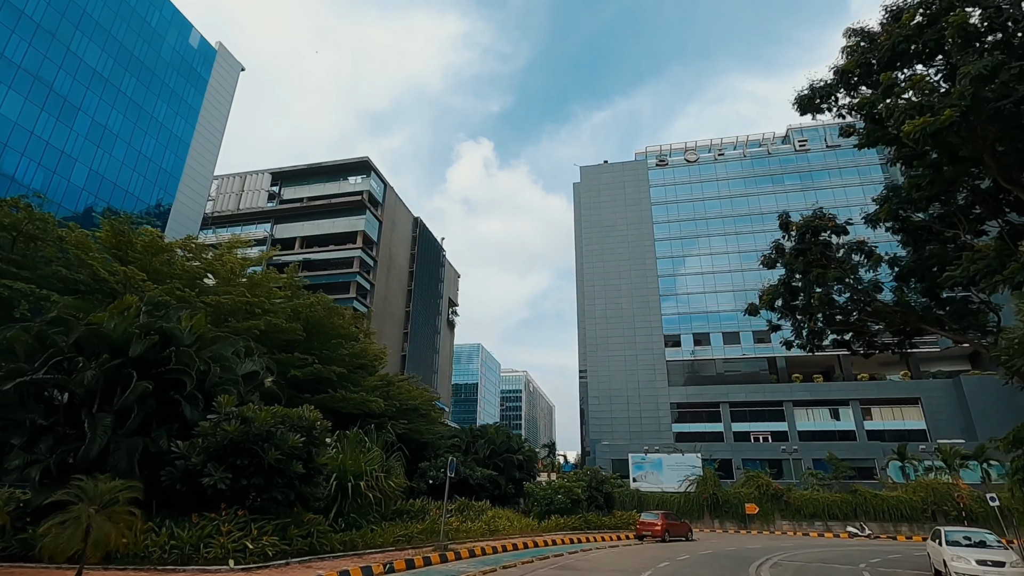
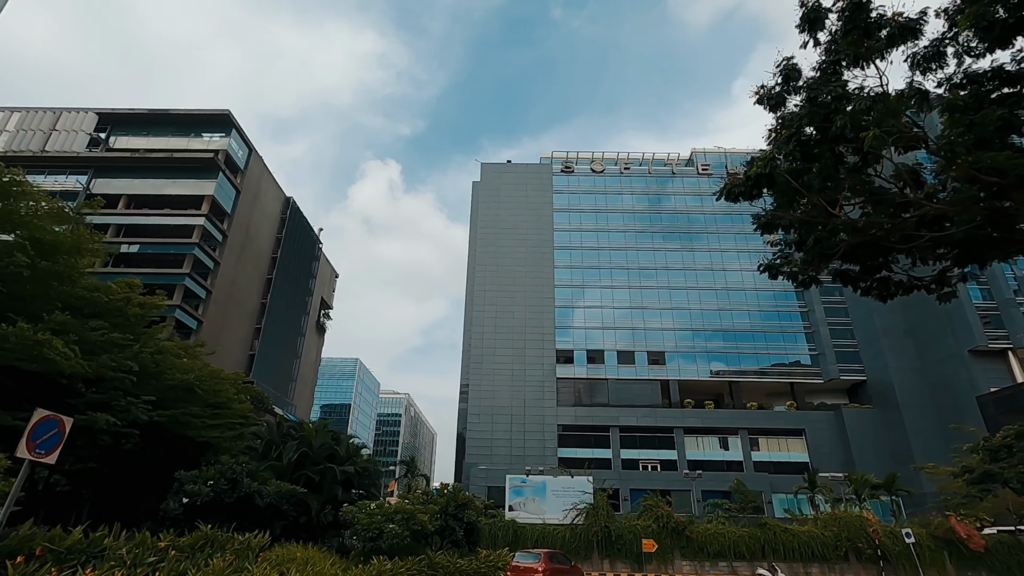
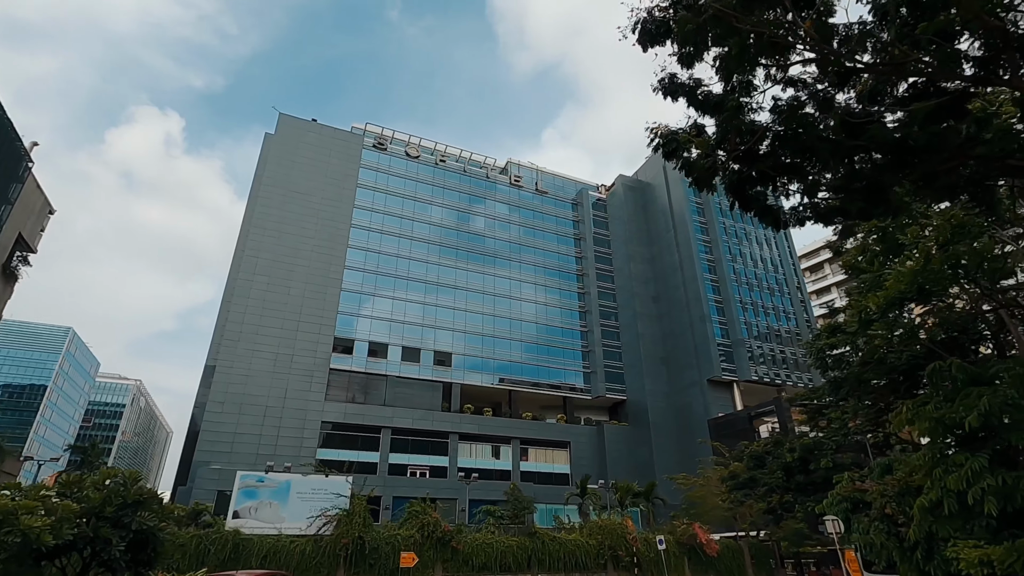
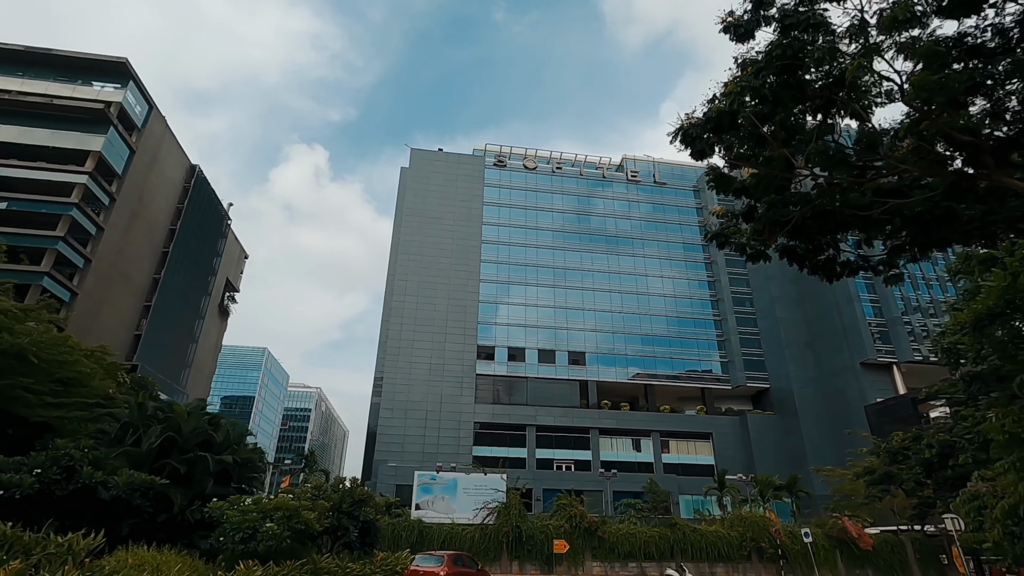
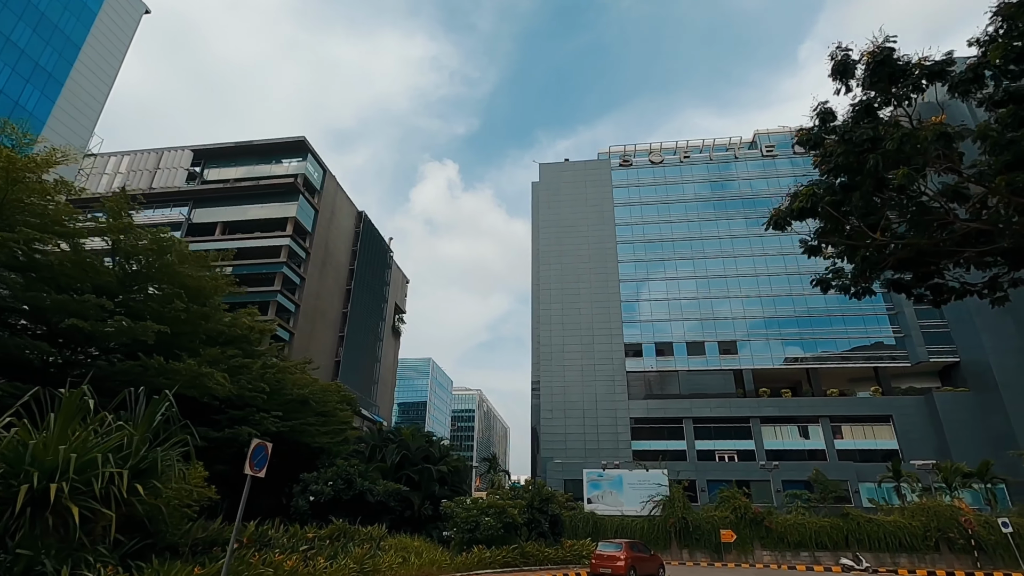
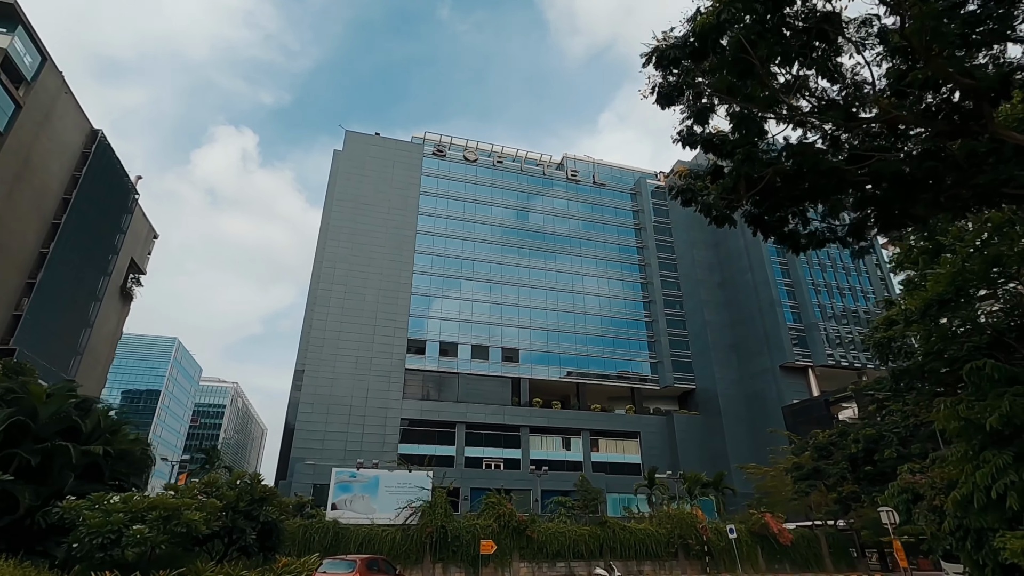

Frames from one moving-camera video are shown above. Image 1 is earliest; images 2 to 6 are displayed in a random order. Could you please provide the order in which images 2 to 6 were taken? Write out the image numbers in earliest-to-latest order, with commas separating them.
5, 2, 4, 6, 3
